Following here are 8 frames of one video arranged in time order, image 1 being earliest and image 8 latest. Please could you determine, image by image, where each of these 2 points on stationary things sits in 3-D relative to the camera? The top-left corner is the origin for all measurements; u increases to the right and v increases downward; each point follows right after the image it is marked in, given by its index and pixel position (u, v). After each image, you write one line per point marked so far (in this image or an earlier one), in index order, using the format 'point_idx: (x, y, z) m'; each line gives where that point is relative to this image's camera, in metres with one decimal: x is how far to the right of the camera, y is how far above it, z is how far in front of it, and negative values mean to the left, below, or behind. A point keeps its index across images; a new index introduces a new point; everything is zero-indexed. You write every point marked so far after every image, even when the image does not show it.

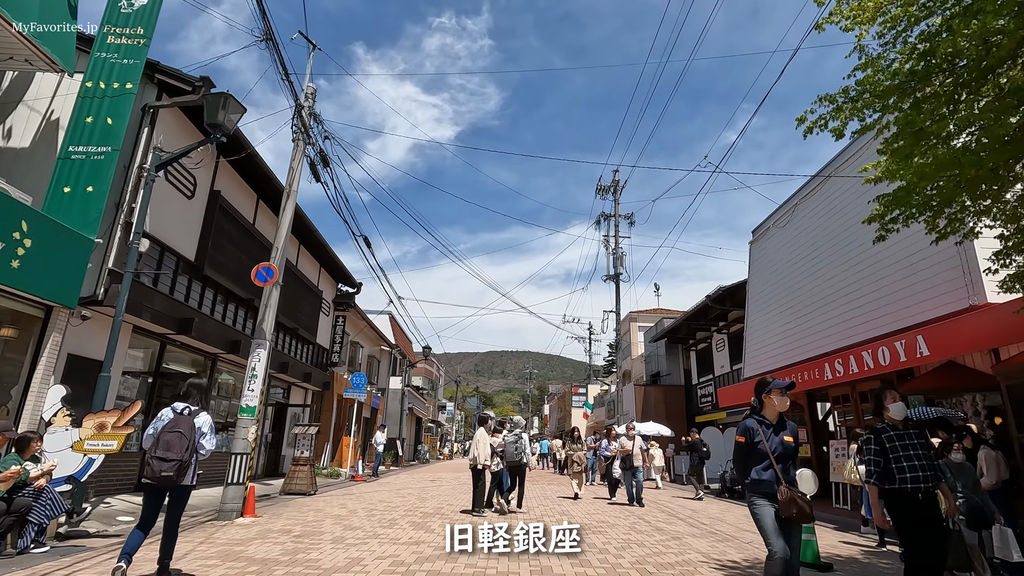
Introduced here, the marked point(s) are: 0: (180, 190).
0: (-5.6, +1.7, +9.1) m
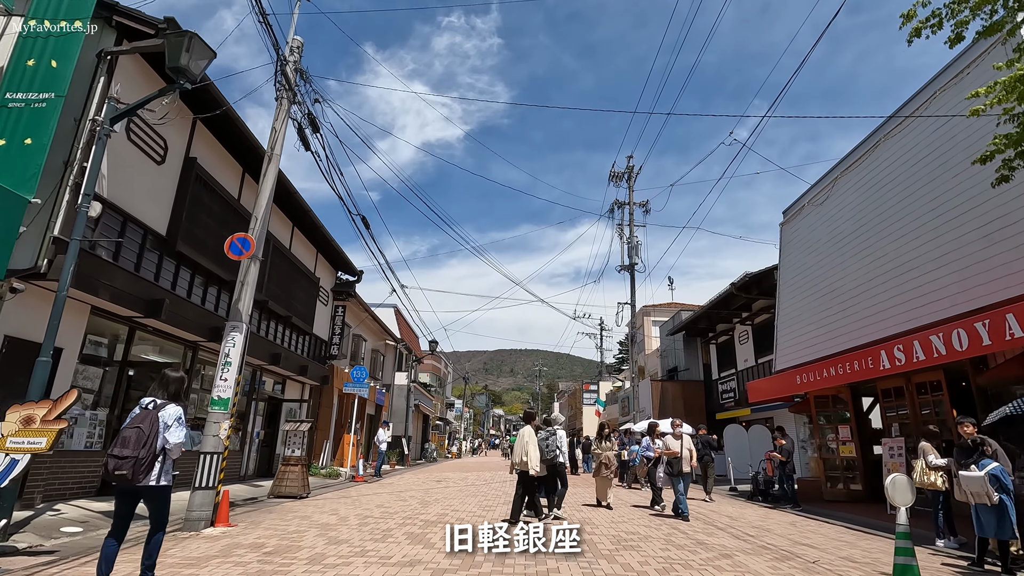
0: (-5.4, +2.0, +8.0) m
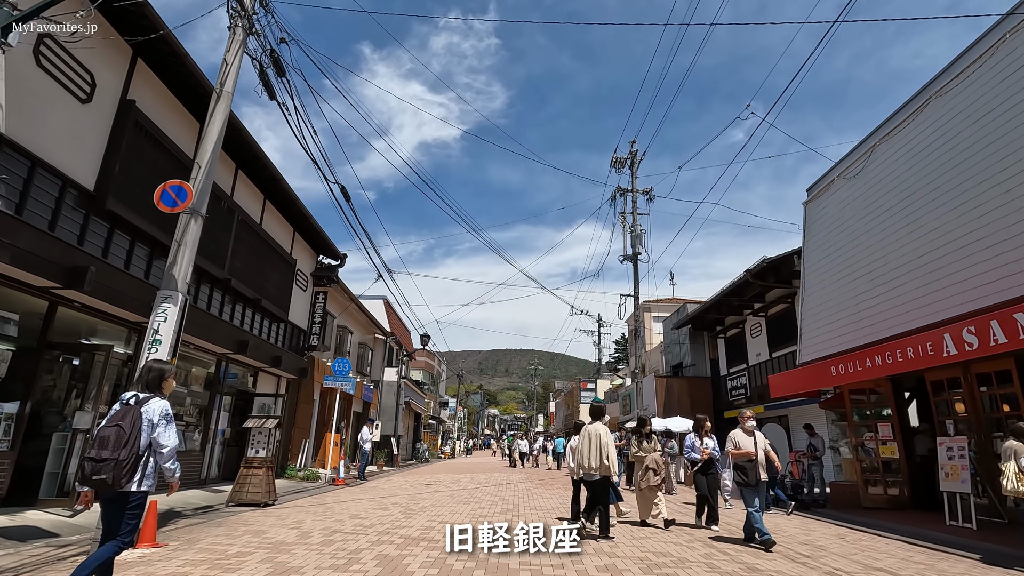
0: (-5.4, +2.5, +6.5) m
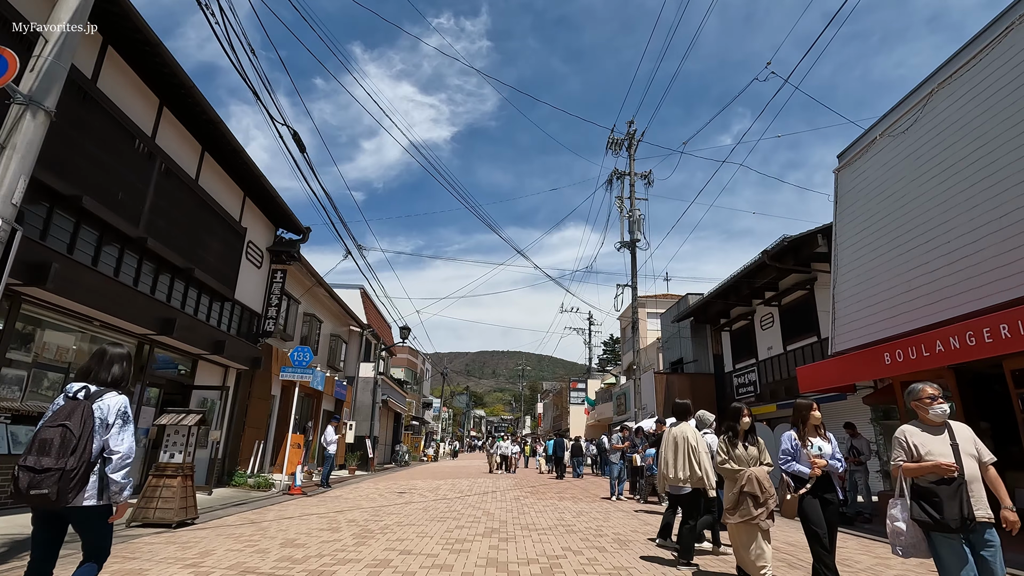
0: (-5.5, +3.0, +4.5) m
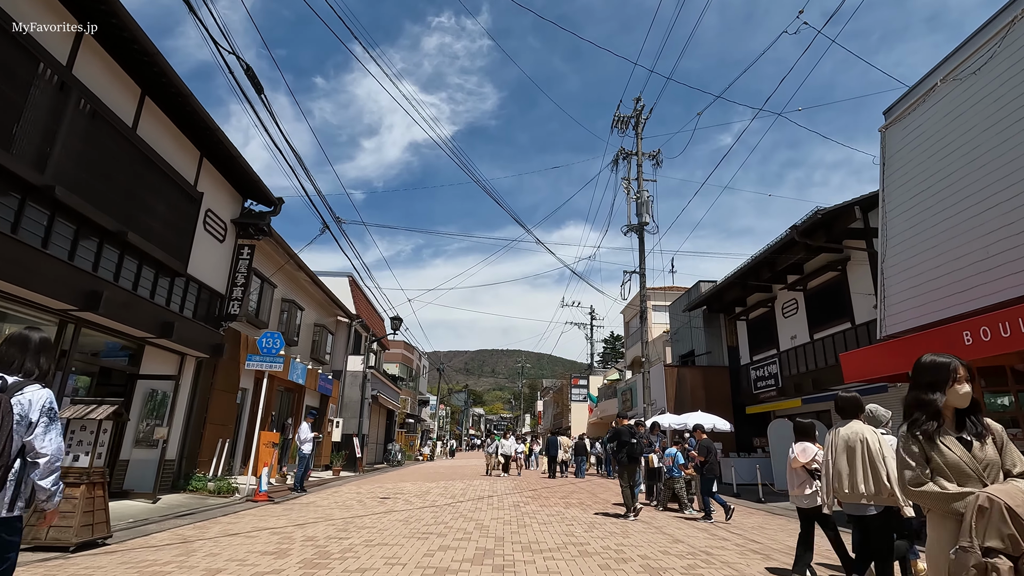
0: (-5.5, +3.5, +2.8) m
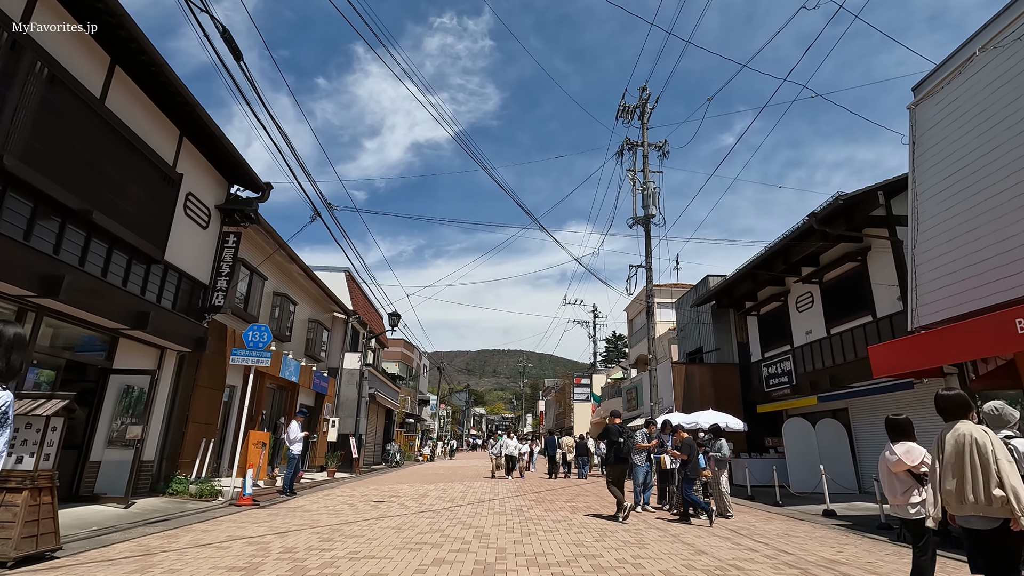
0: (-5.5, +3.7, +2.1) m
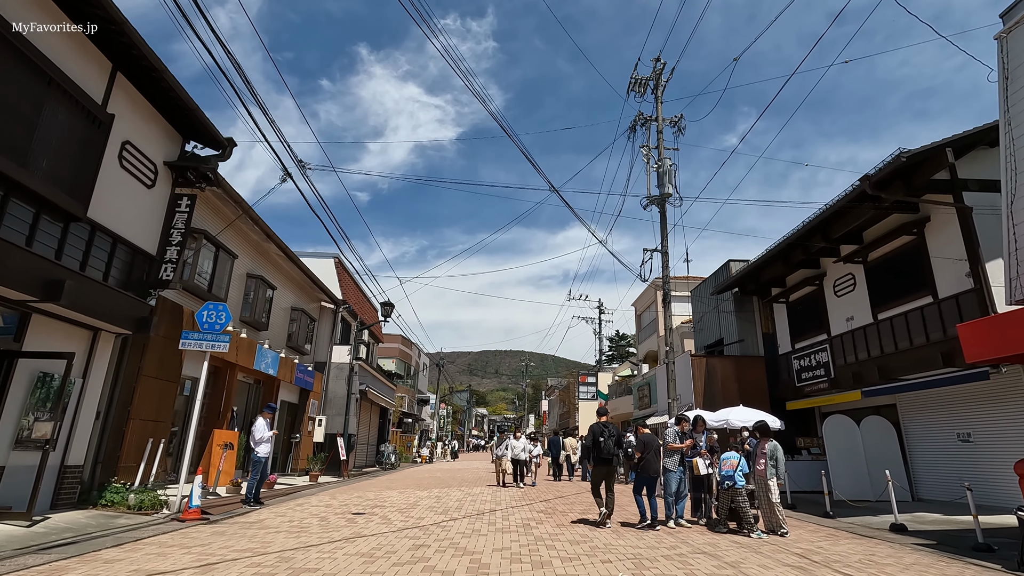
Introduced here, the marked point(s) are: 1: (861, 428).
0: (-5.4, +4.2, +0.4) m
1: (+8.0, -3.2, +12.4) m
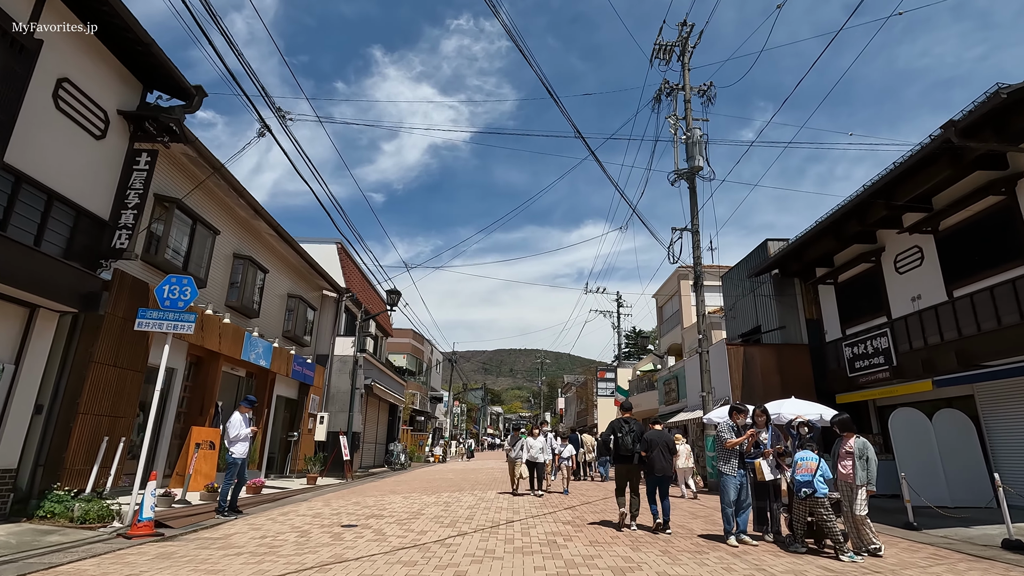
0: (-5.4, +4.6, -1.0) m
1: (+8.4, -2.7, +10.7) m
